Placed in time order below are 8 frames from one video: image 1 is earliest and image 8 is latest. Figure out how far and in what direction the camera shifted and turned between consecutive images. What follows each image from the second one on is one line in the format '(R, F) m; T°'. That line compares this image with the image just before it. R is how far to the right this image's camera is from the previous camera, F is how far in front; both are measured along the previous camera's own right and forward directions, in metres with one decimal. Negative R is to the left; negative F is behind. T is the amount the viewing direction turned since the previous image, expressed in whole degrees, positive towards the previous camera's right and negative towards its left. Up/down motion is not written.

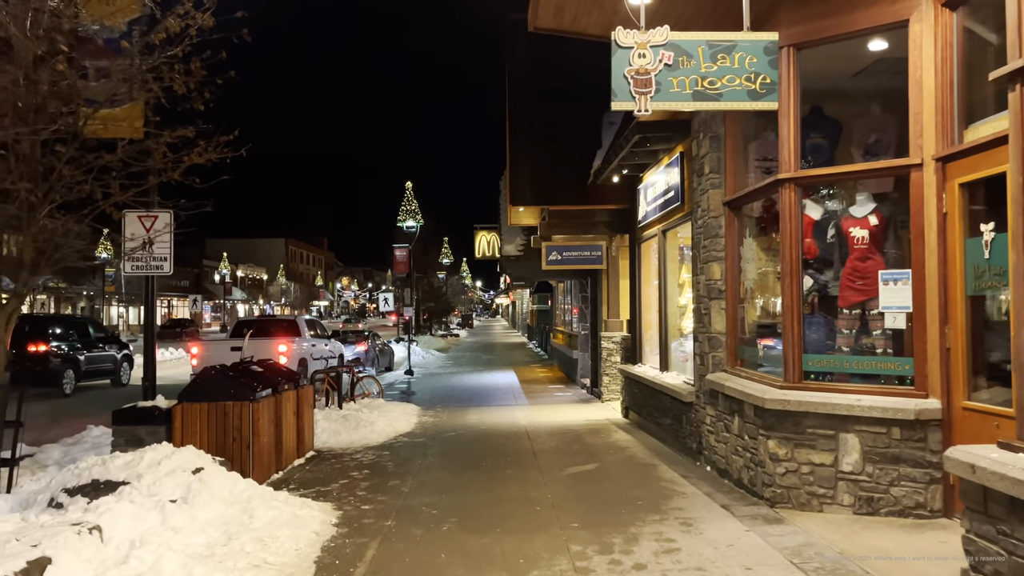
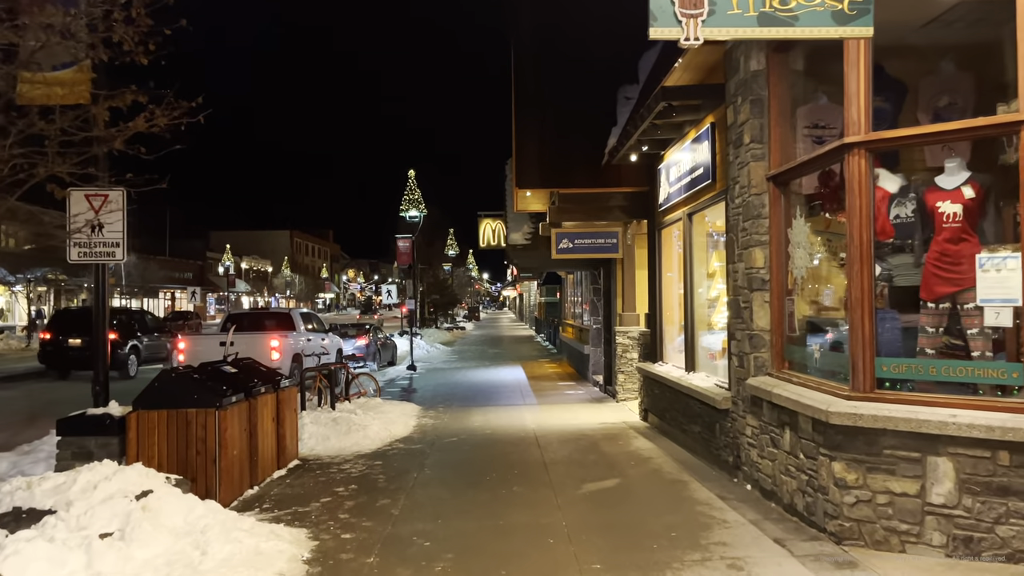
(0.0, +1.1) m; 0°
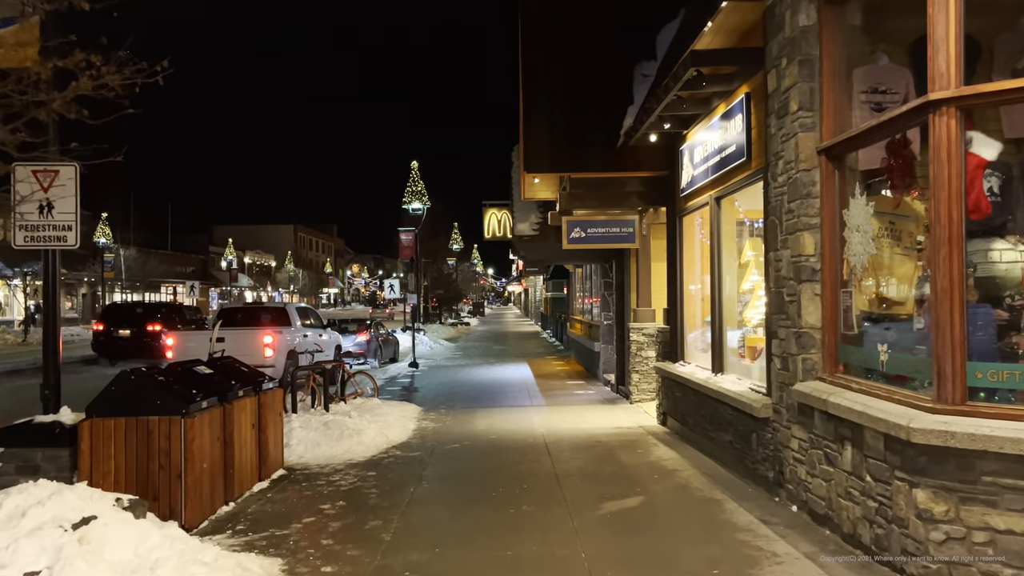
(0.0, +0.9) m; 0°
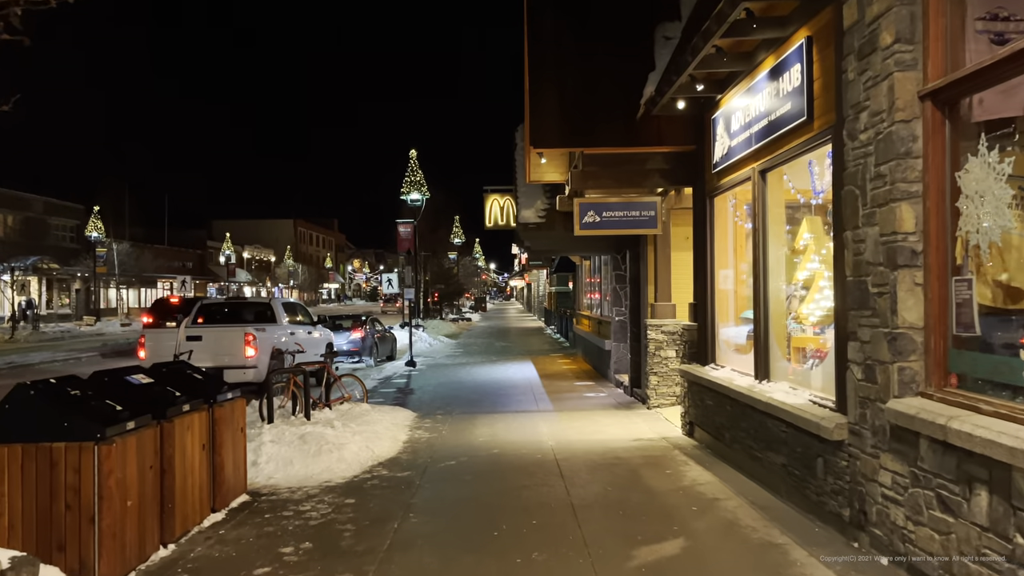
(0.0, +1.3) m; 0°
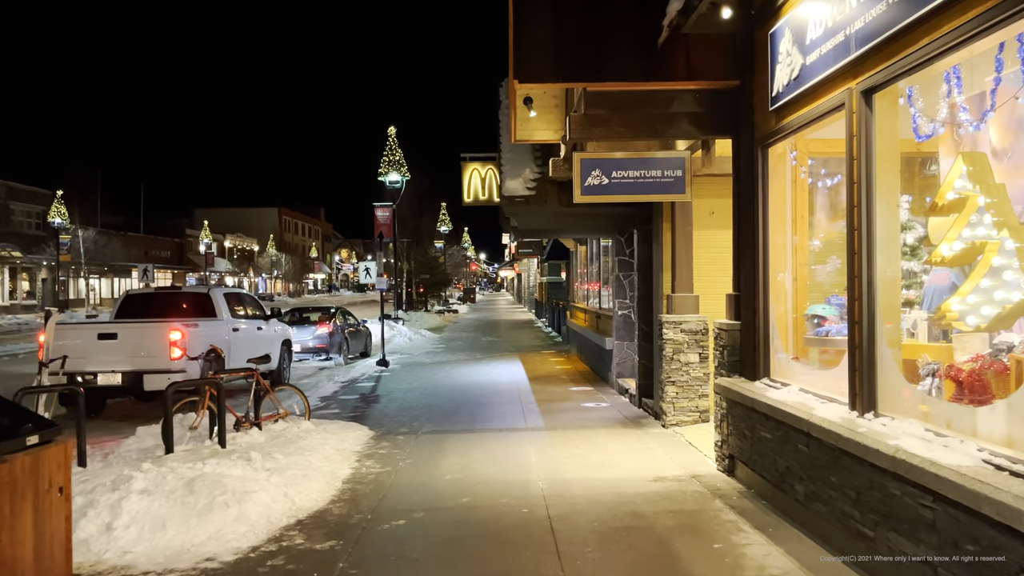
(+0.1, +2.5) m; +1°
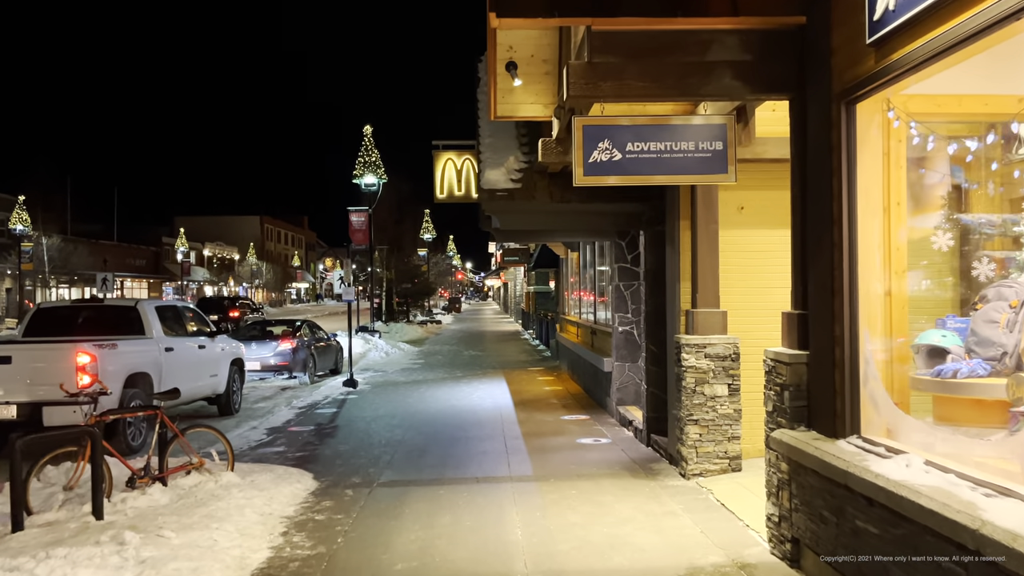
(+0.1, +2.0) m; +1°
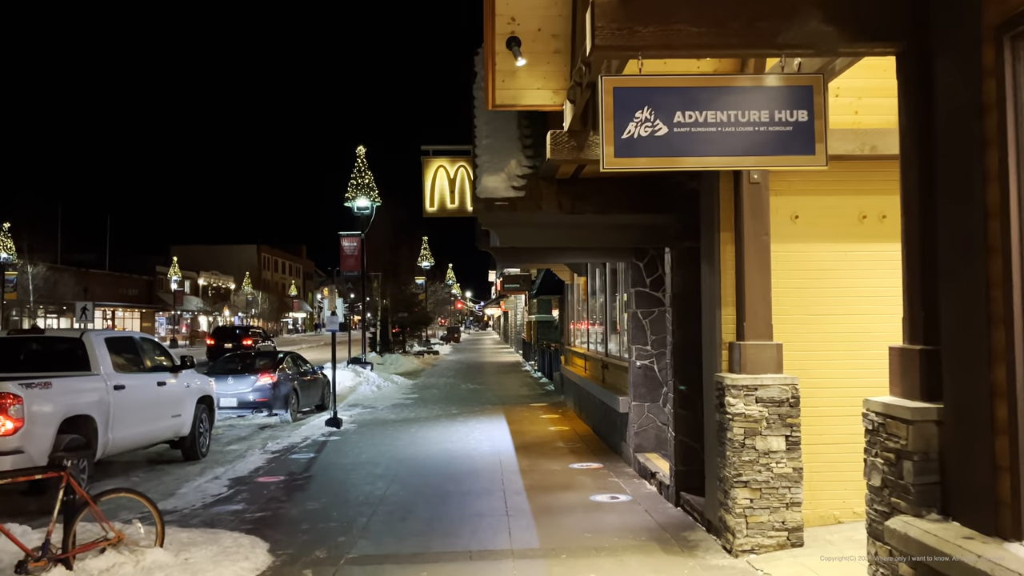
(0.0, +1.5) m; 0°
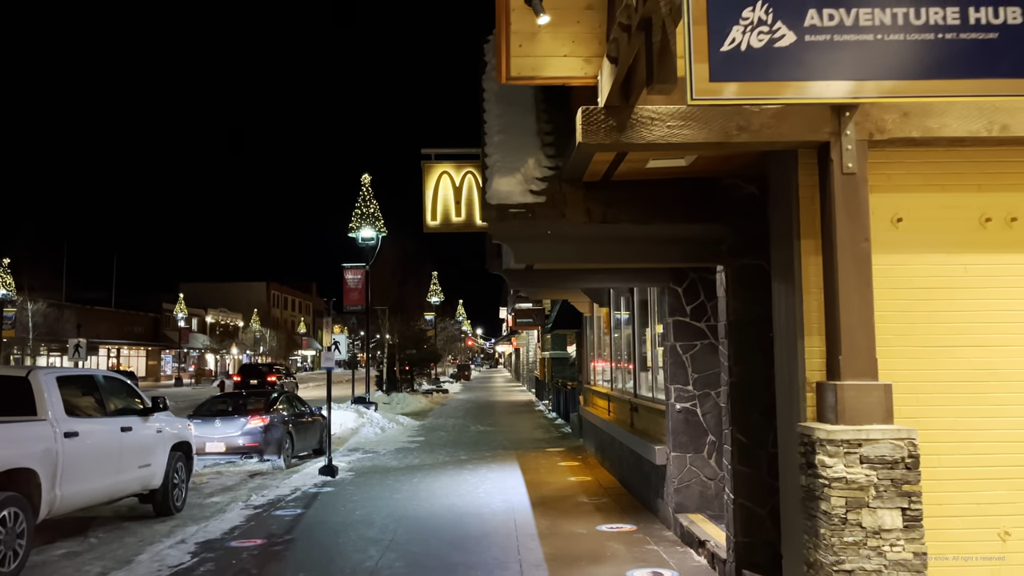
(-0.1, +1.4) m; -1°
